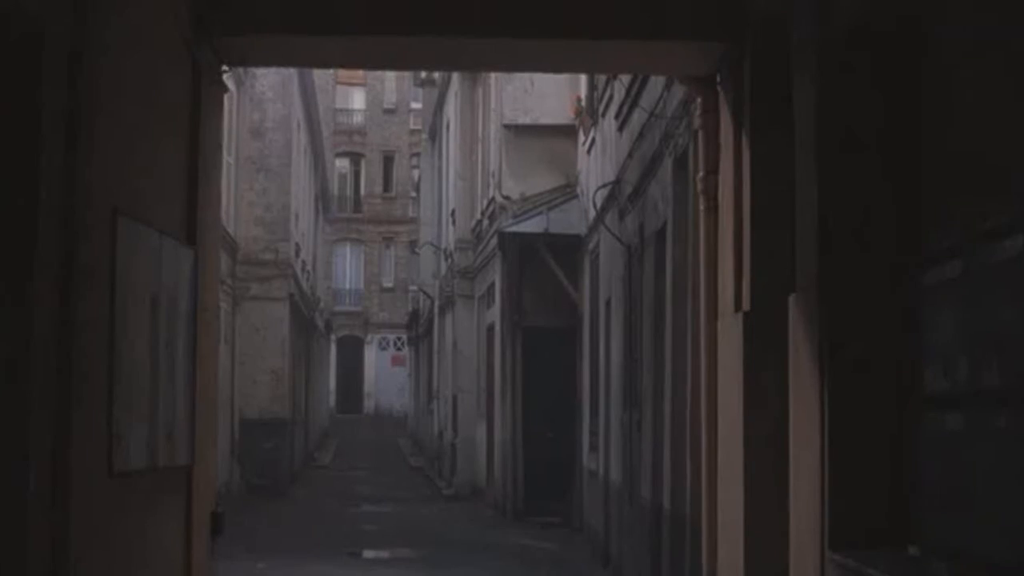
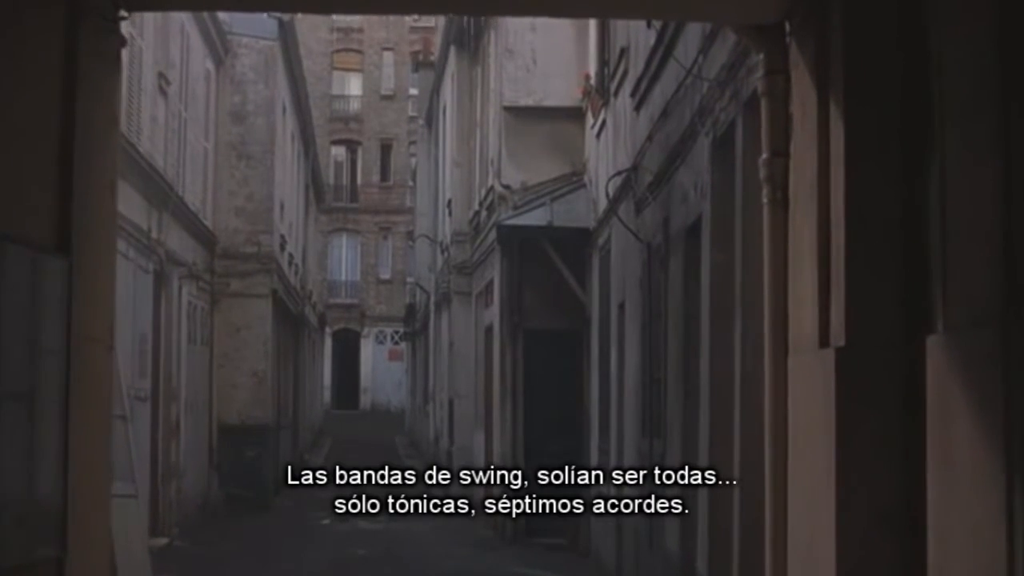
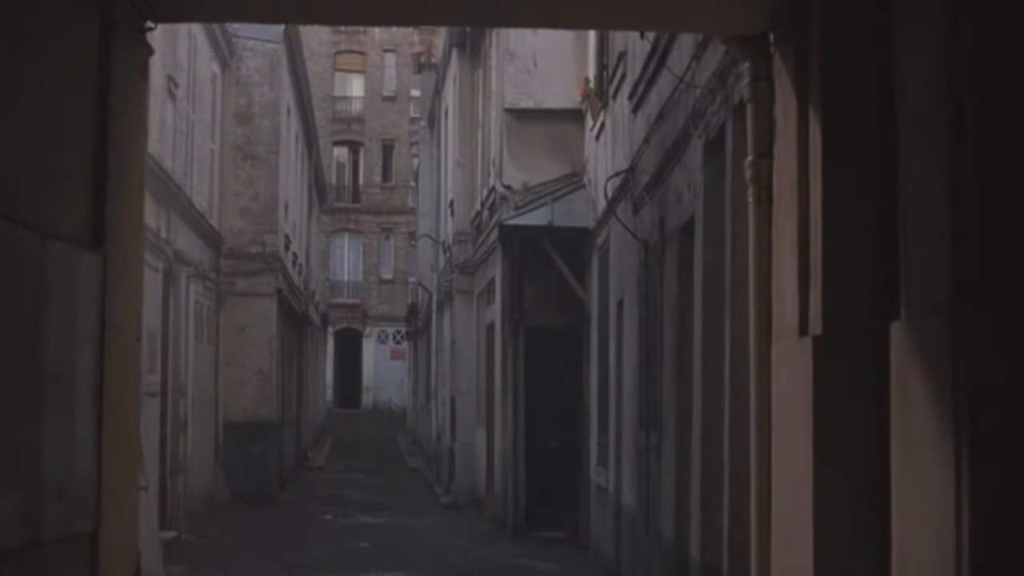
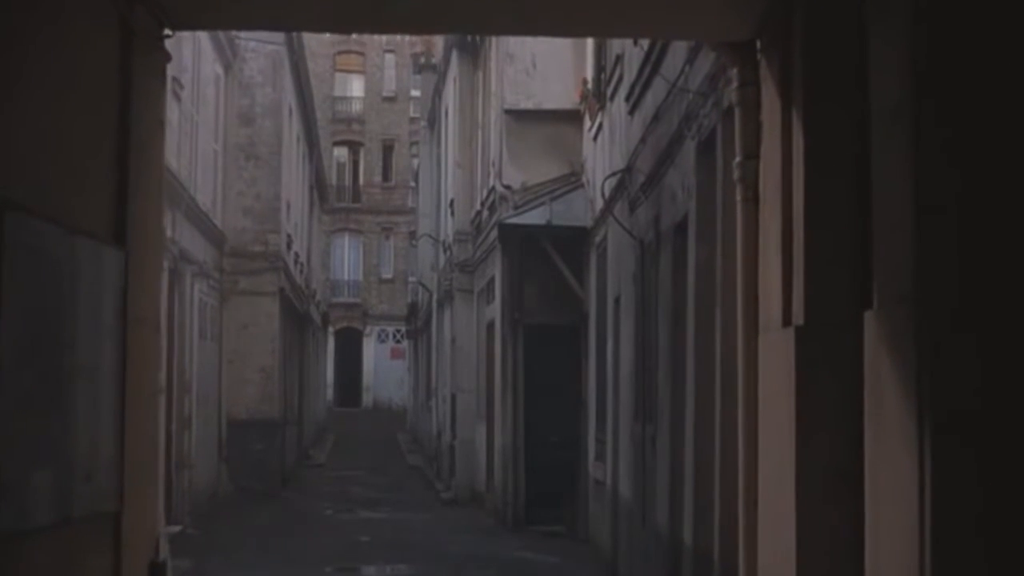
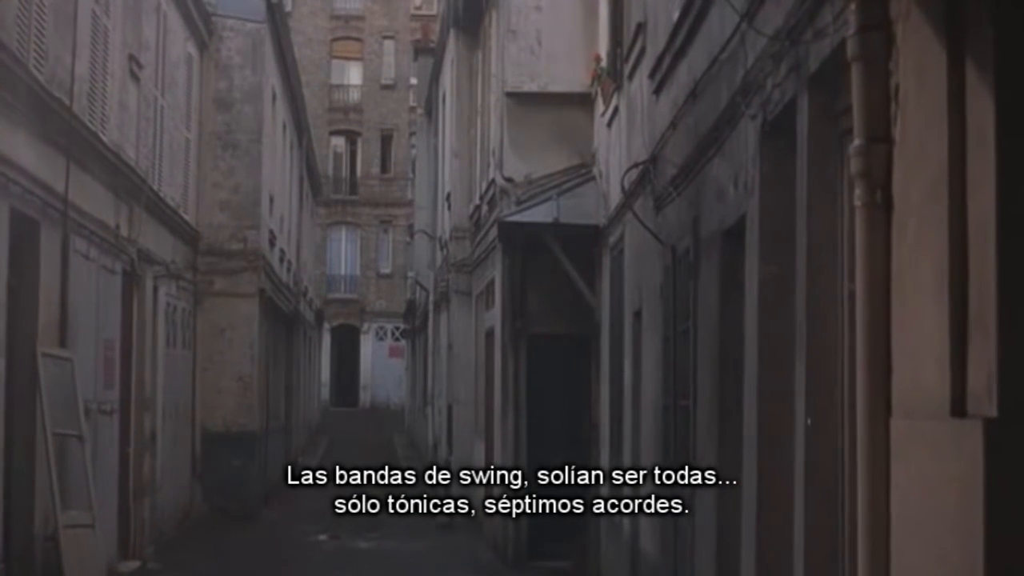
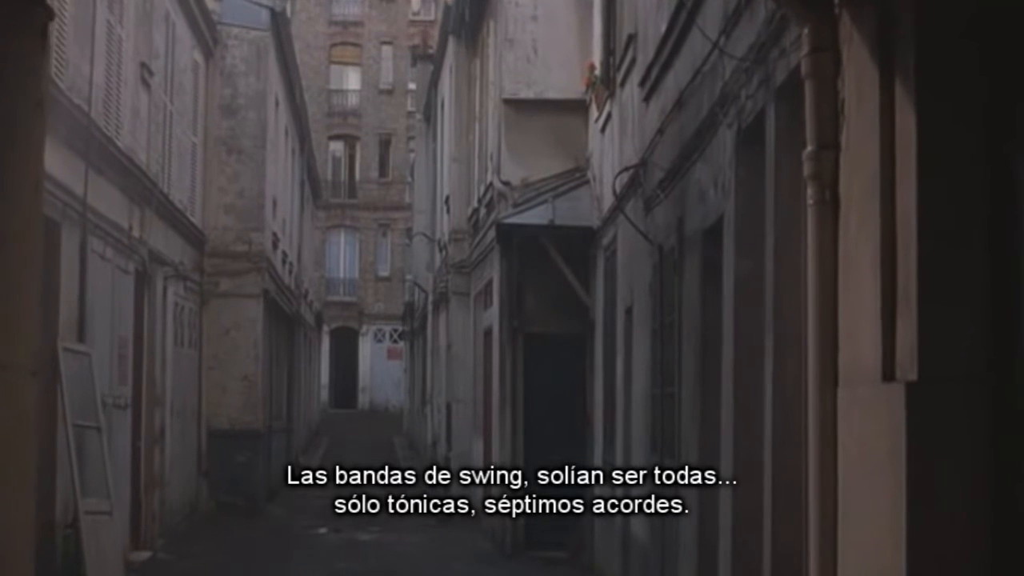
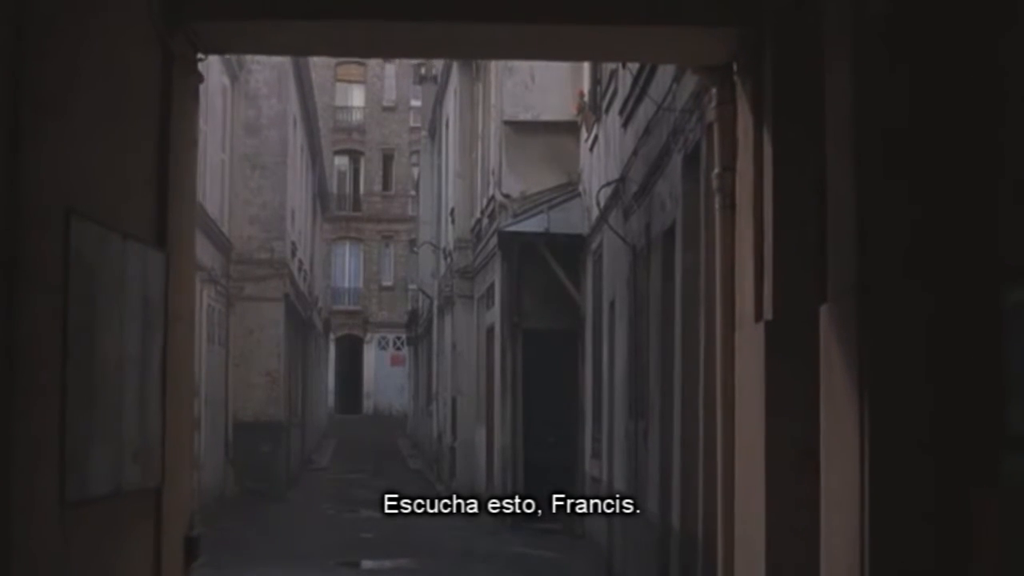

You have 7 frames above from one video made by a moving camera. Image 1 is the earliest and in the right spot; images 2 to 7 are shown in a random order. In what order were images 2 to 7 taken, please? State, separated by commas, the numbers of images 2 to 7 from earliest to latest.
7, 4, 3, 2, 6, 5
